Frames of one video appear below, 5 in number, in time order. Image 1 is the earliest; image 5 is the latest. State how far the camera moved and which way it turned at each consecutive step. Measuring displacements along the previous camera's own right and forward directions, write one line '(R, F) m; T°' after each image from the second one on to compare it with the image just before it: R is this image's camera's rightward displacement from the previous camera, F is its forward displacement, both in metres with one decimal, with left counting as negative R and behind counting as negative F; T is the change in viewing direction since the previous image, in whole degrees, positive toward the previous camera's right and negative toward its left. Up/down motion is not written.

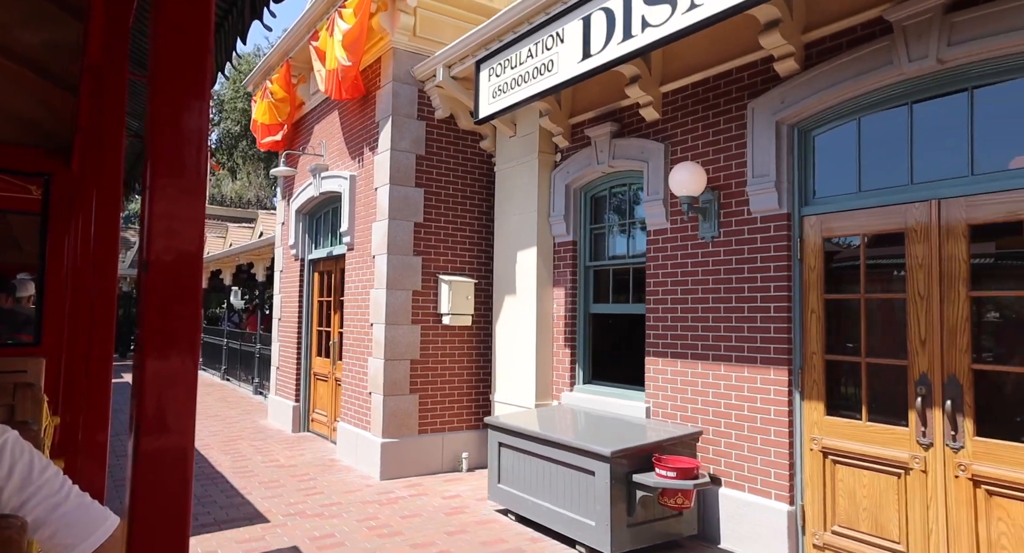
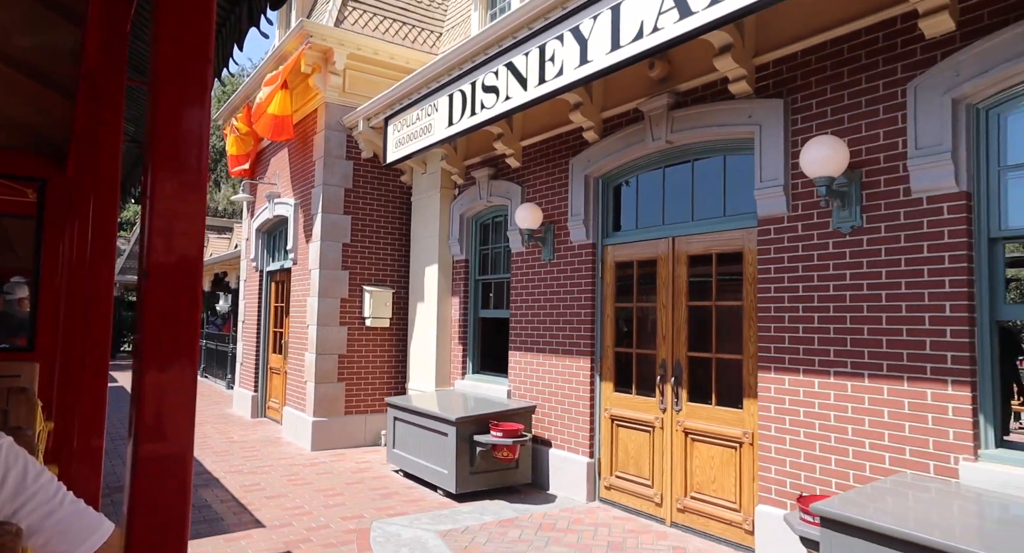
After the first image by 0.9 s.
(+1.2, -1.7) m; 0°
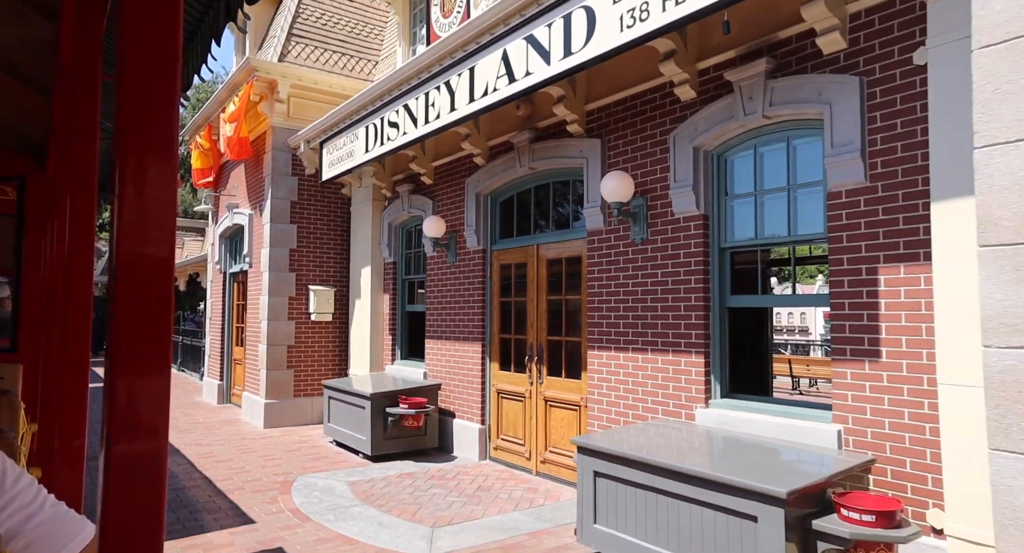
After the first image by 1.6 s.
(+1.0, -1.4) m; +1°
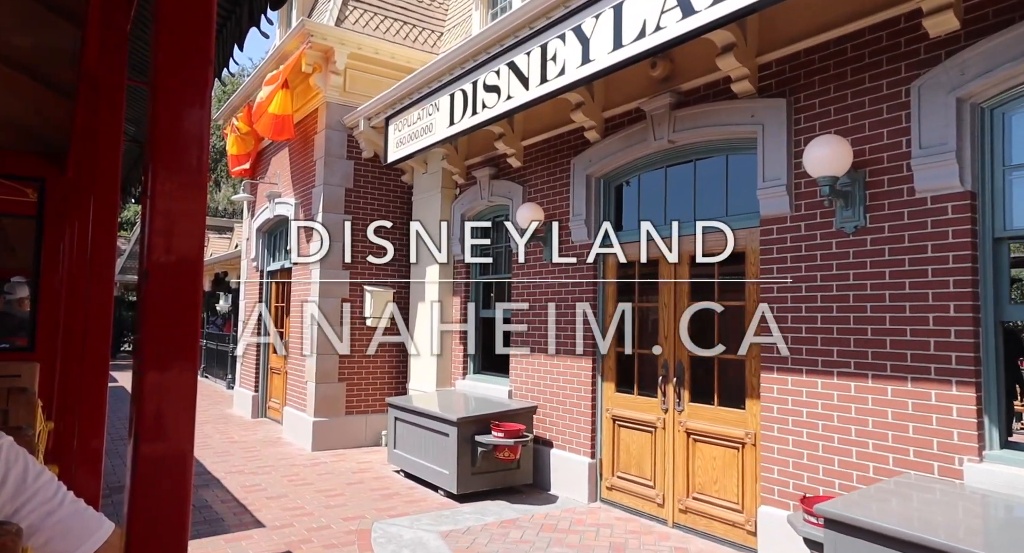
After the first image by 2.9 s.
(-1.0, +1.4) m; -1°
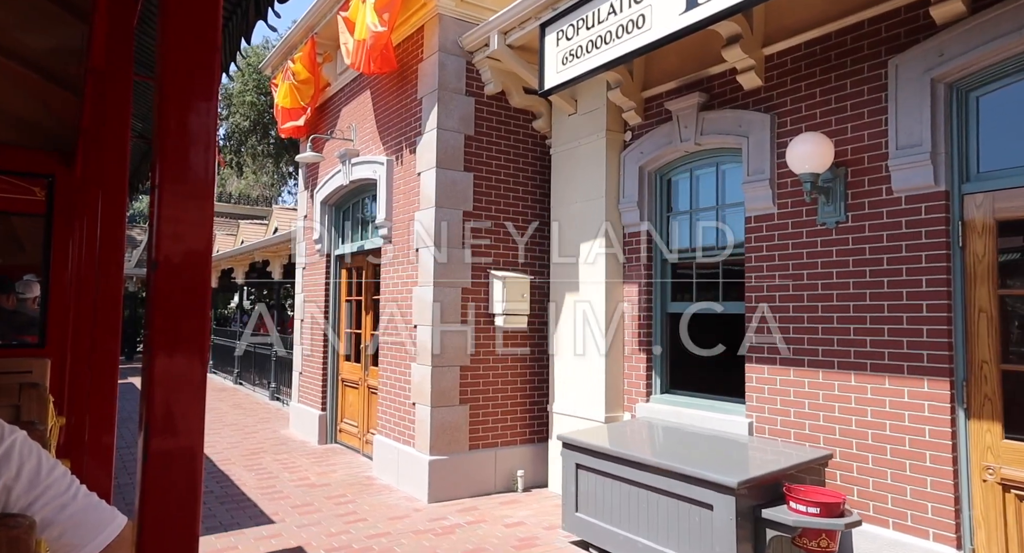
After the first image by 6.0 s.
(-1.8, +2.5) m; -1°
